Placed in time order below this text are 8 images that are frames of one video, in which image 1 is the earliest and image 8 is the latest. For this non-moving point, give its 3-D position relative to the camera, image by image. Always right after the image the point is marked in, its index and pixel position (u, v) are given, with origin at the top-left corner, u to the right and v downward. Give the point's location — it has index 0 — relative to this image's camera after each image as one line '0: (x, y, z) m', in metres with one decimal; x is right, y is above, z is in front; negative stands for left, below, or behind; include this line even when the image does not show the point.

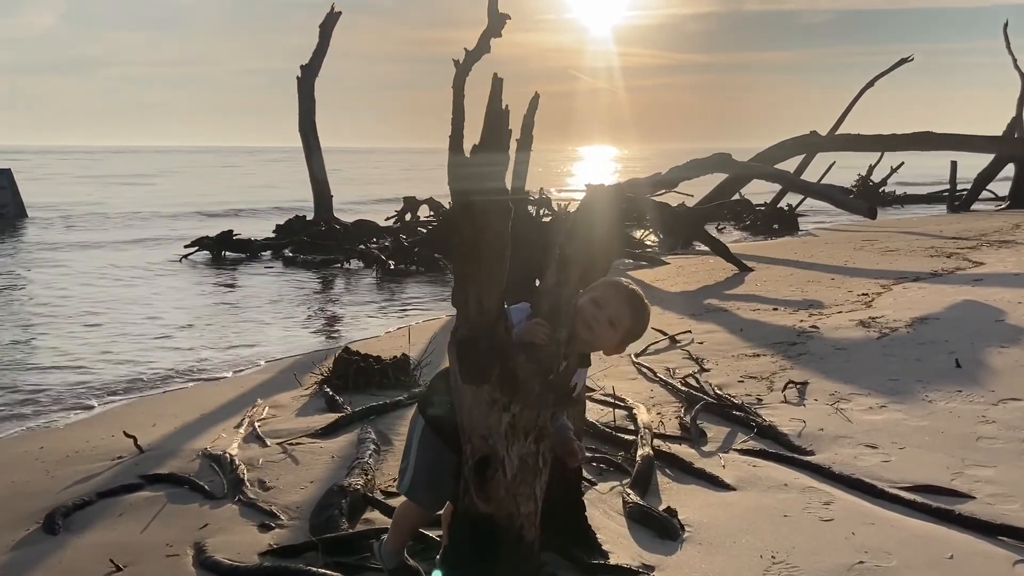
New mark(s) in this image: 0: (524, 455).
0: (0.0, -0.5, +2.8) m
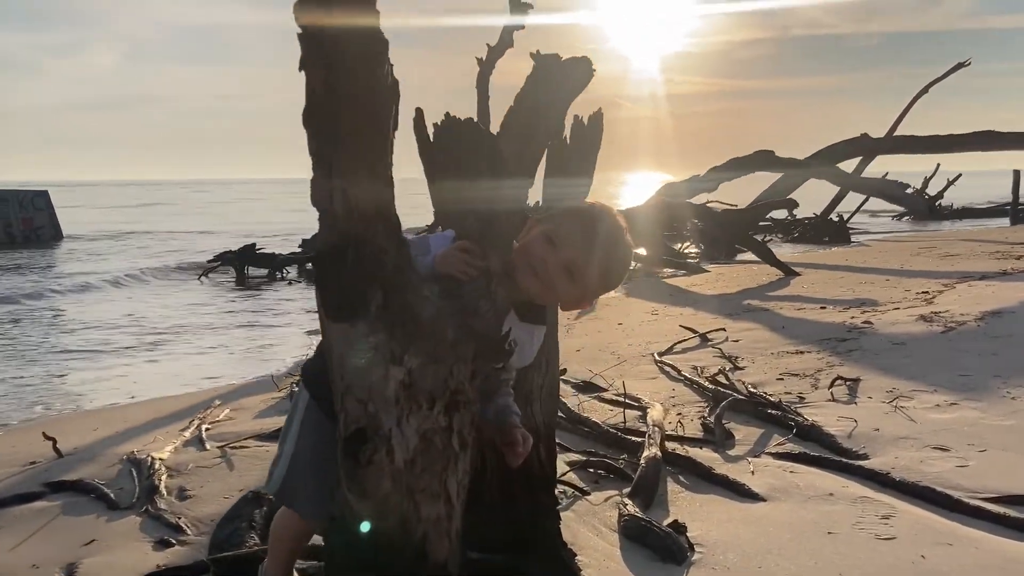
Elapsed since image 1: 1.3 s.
0: (-0.2, -0.3, +1.9) m
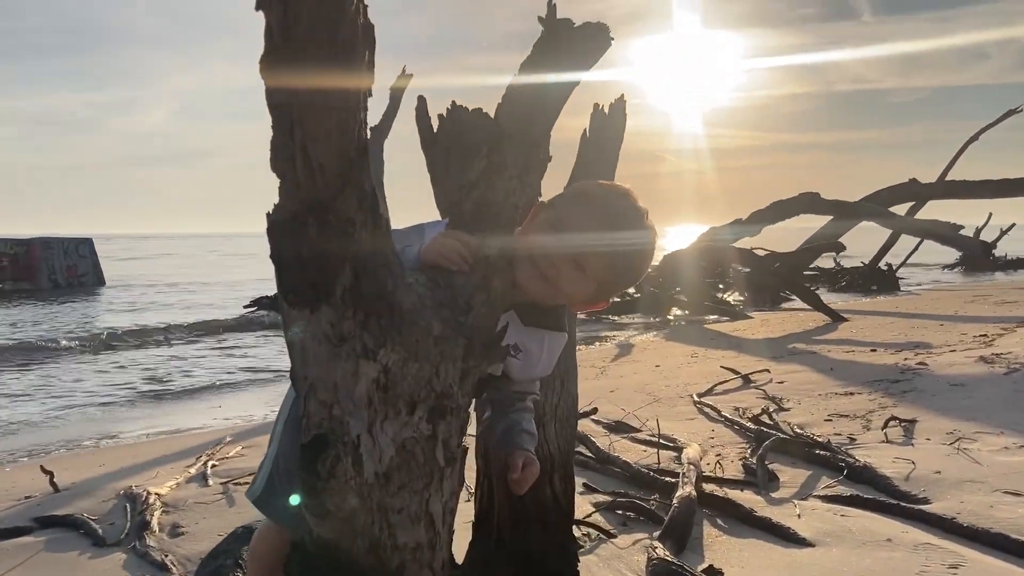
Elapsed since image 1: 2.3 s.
0: (-0.2, -0.3, +1.6) m
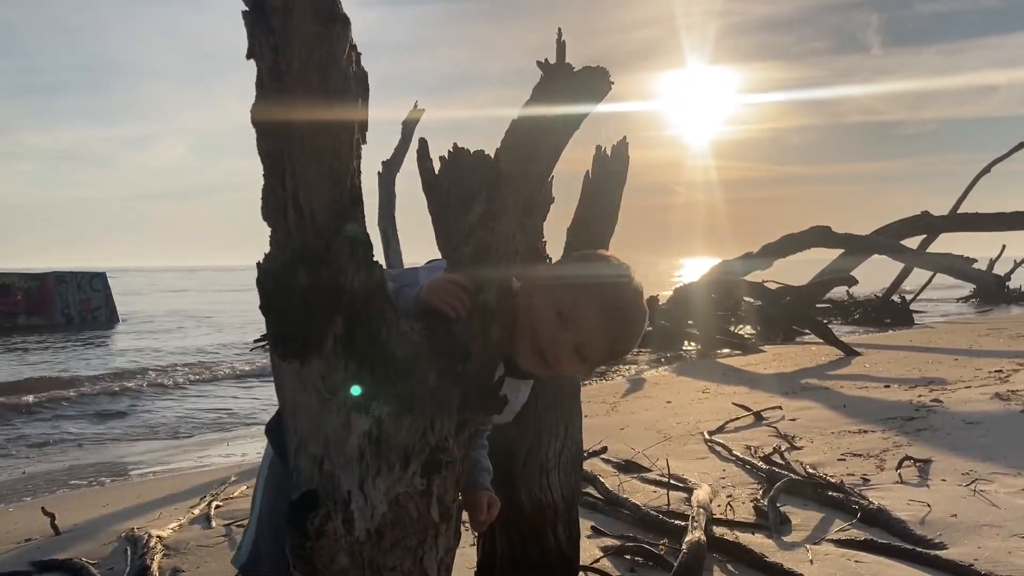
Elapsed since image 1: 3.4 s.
0: (-0.2, -0.3, +1.6) m
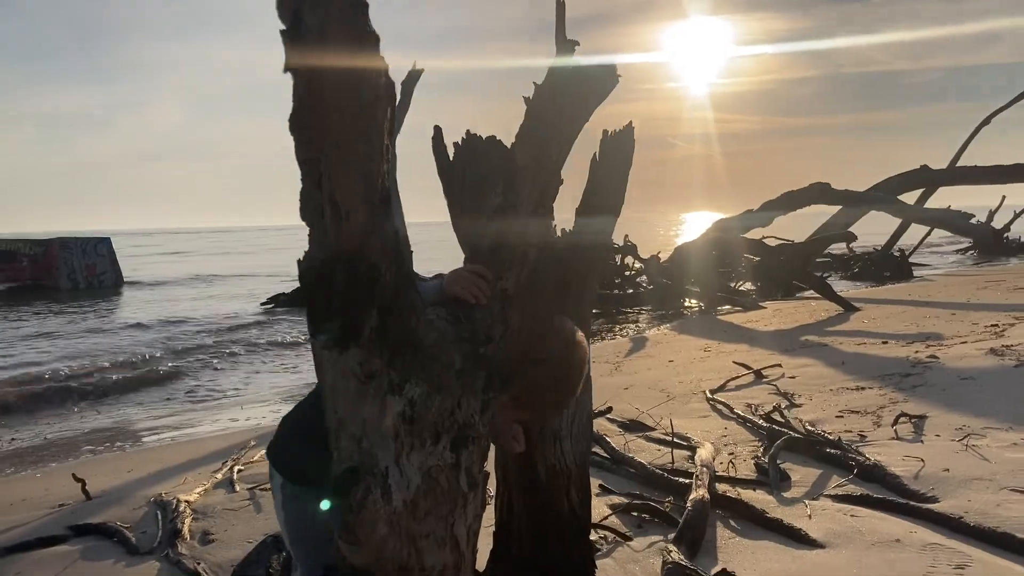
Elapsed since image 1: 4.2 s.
0: (-0.1, -0.3, +1.7) m
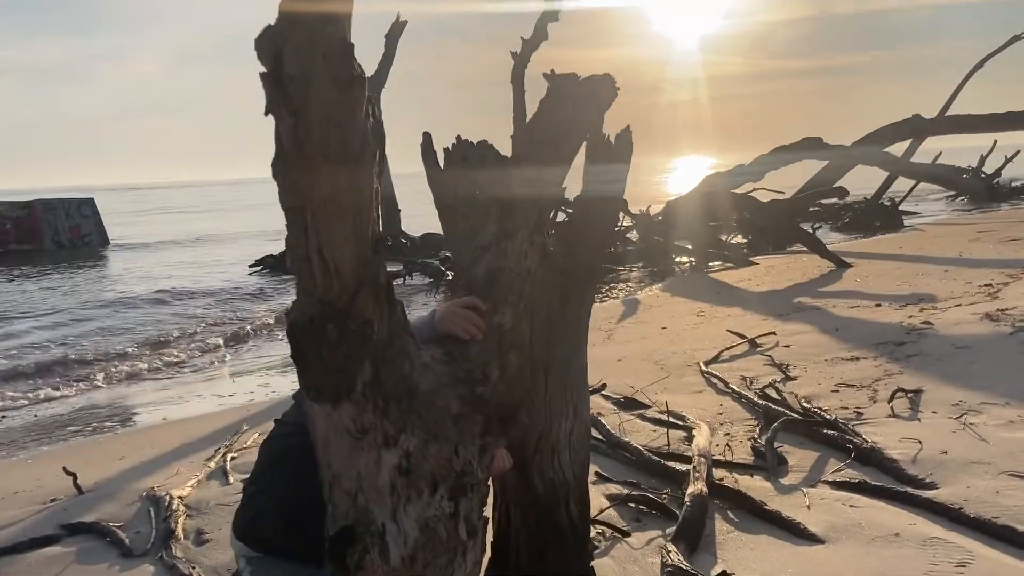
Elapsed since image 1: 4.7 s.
0: (-0.1, -0.4, +1.7) m
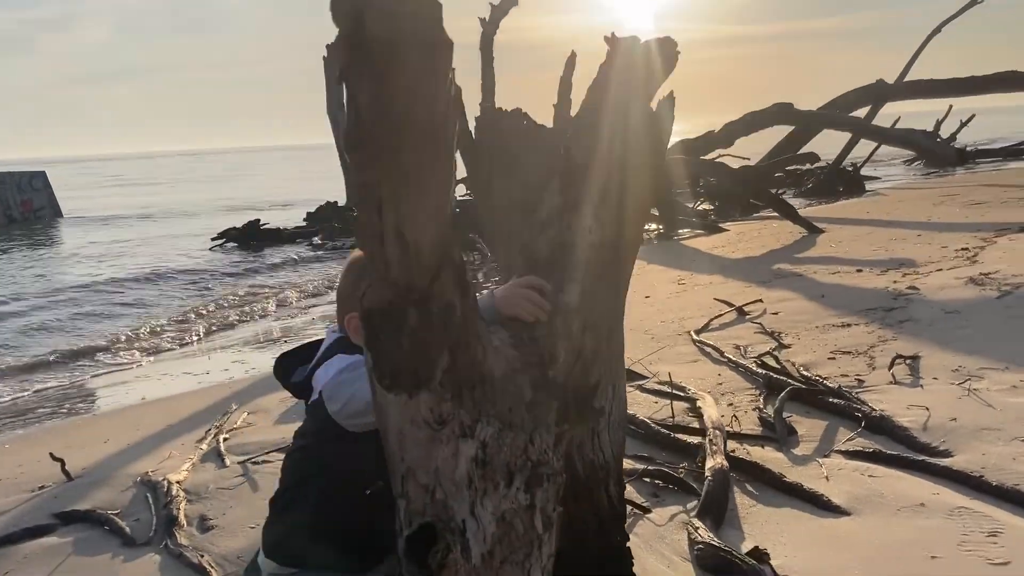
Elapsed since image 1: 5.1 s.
0: (0.0, -0.4, +1.6) m
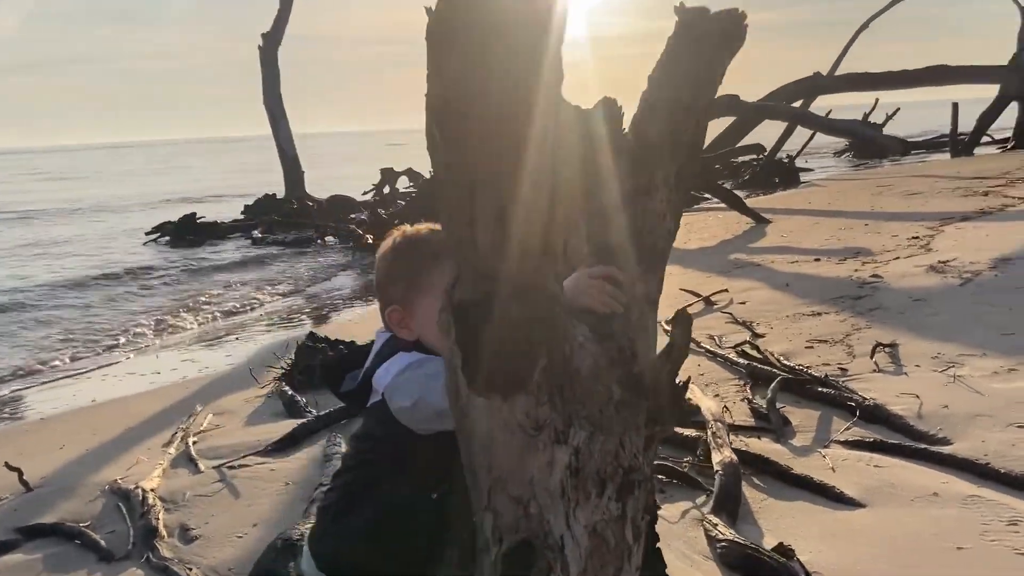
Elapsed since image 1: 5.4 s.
0: (+0.1, -0.4, +1.4) m
